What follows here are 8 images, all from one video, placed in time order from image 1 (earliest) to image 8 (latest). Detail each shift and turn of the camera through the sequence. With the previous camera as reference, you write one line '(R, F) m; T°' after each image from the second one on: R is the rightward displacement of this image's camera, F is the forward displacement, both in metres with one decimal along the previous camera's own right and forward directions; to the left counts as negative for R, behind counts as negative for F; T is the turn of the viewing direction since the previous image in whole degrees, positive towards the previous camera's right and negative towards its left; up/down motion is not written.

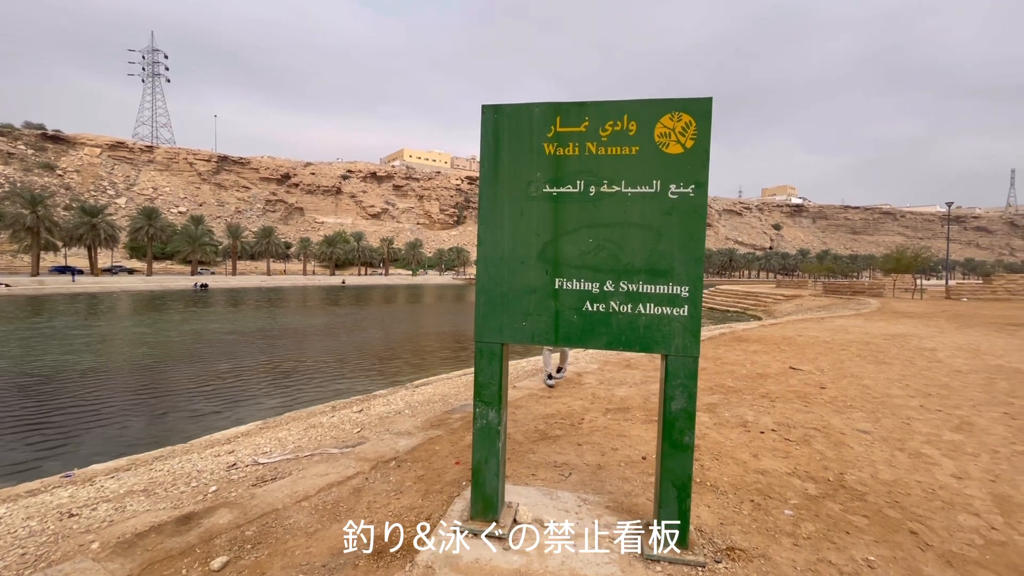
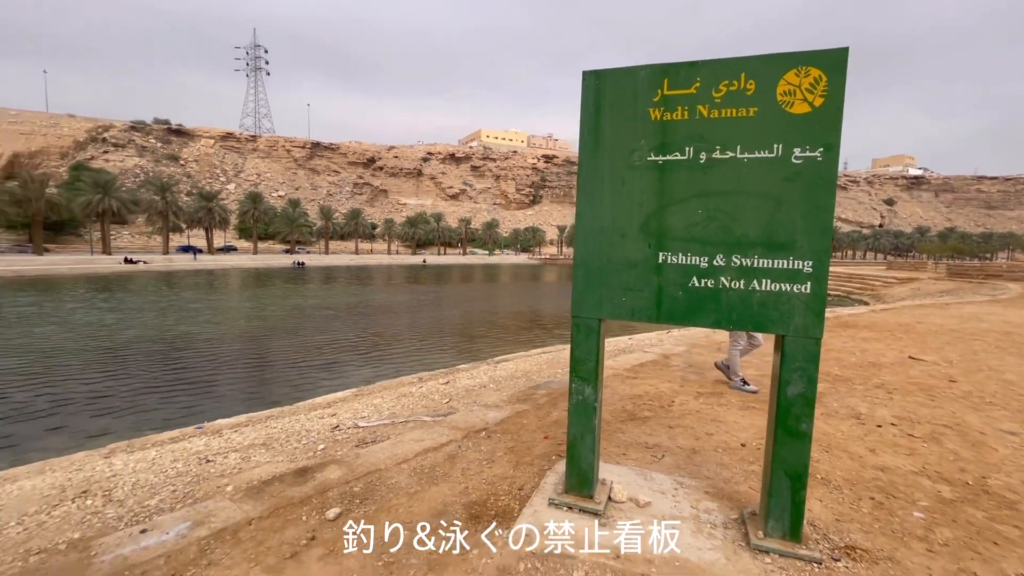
(-0.1, 0.0) m; -9°
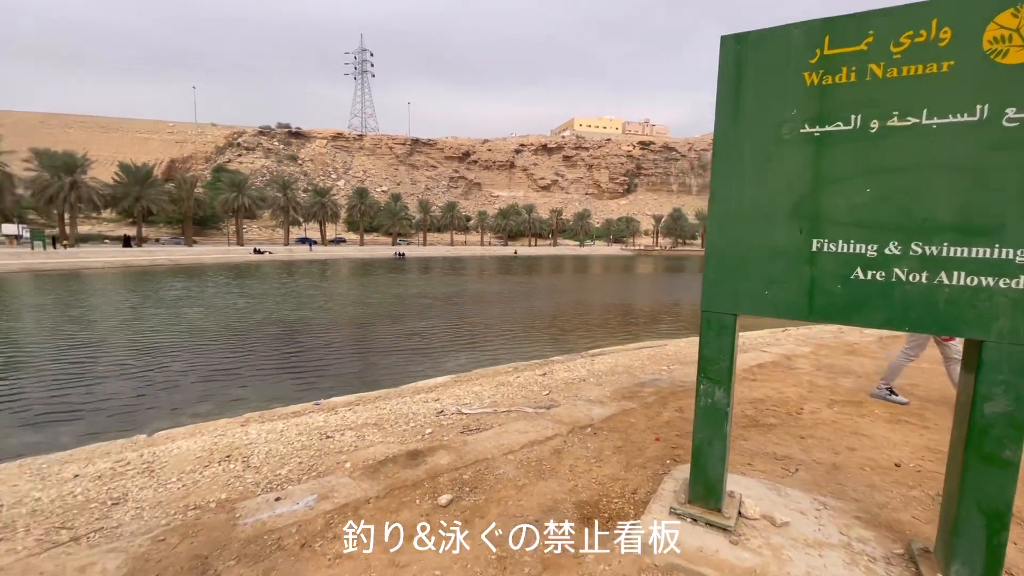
(-0.2, +0.1) m; -11°
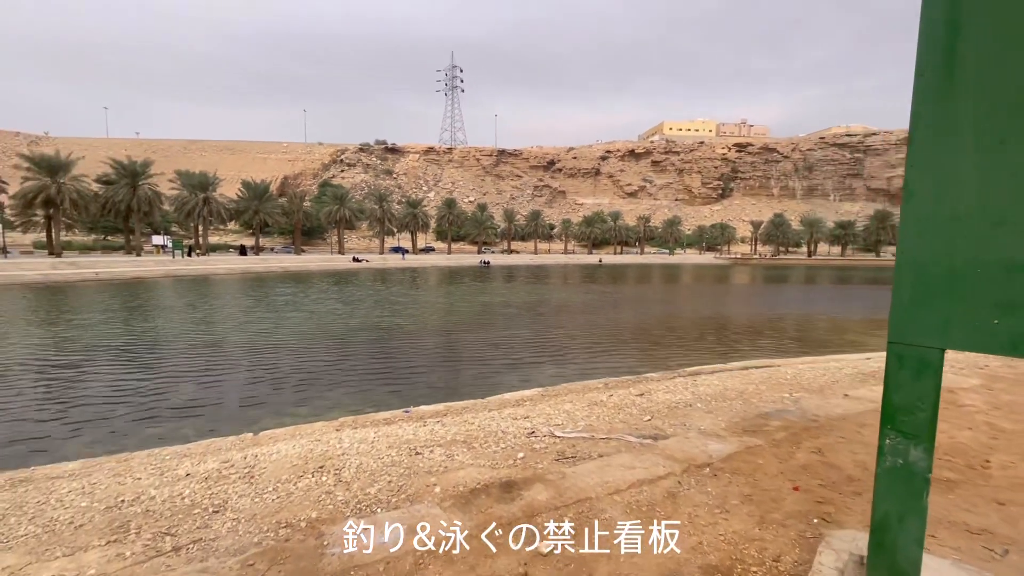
(-0.2, +0.4) m; -10°
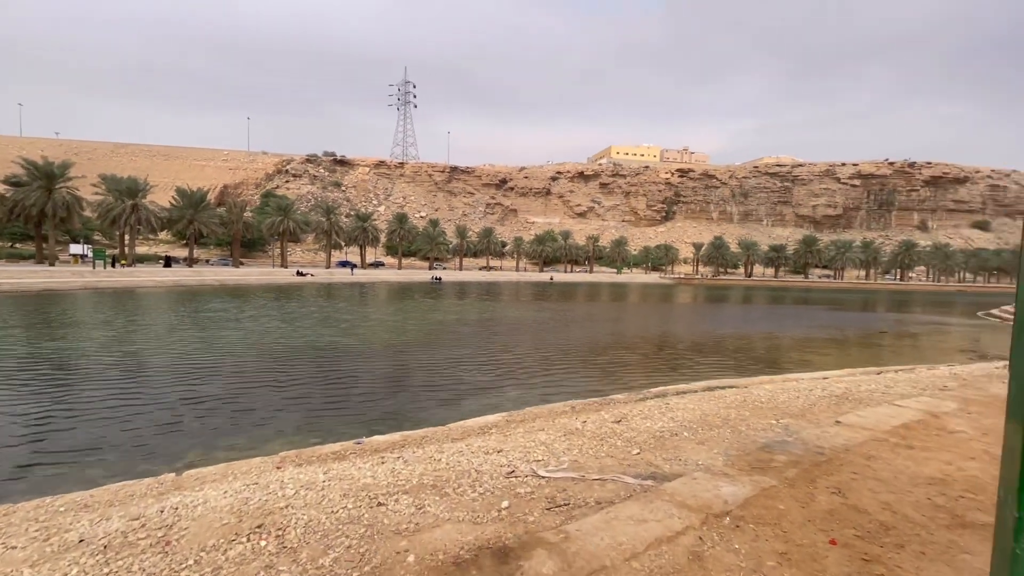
(-0.3, +0.6) m; +6°
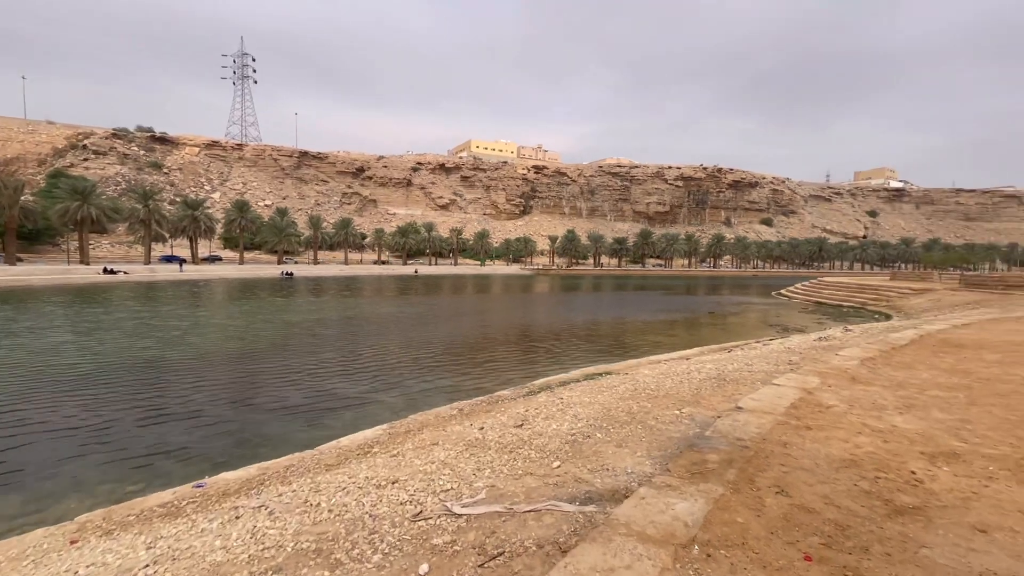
(-0.3, +0.9) m; +16°
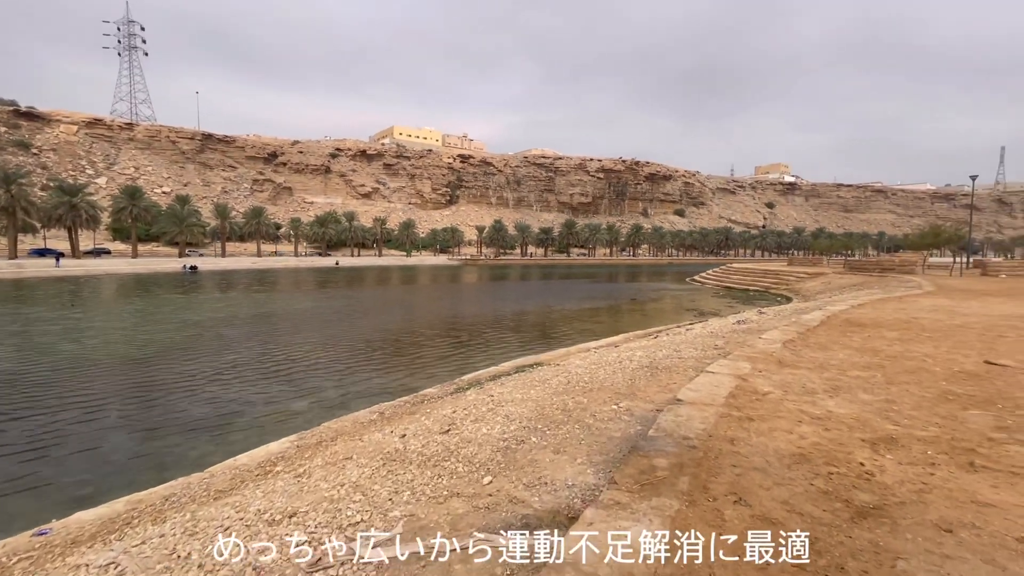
(+0.1, +0.6) m; +9°
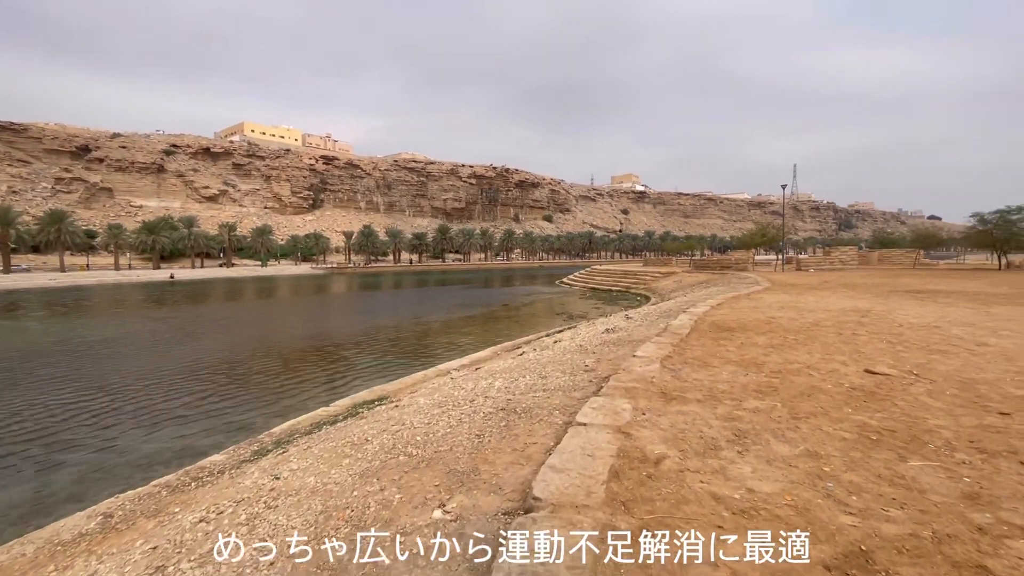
(+0.9, +2.1) m; +15°
